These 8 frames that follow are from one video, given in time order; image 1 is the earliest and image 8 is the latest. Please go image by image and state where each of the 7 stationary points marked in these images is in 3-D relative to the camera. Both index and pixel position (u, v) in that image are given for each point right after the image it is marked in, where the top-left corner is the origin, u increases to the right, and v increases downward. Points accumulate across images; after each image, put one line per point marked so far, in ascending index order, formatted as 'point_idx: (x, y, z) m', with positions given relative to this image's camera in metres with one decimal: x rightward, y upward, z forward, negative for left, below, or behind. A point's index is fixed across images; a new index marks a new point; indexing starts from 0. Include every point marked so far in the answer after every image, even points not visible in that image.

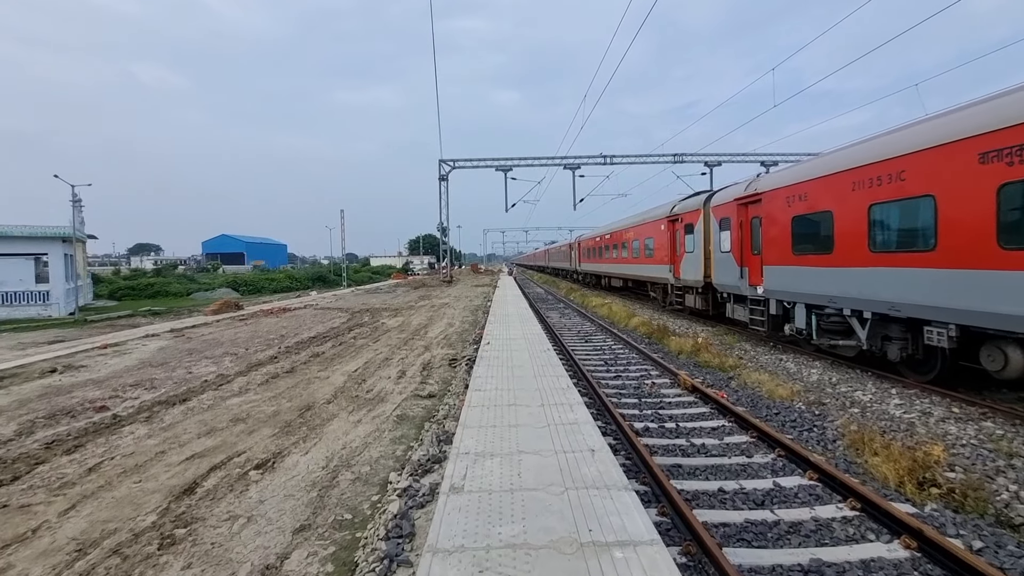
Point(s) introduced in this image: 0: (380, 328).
0: (-3.3, -1.0, +12.1) m
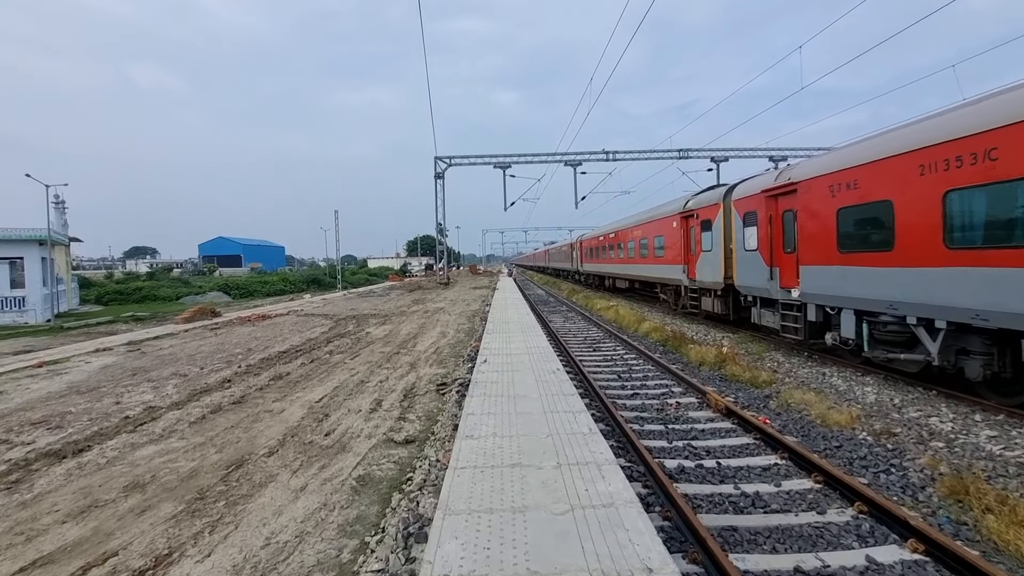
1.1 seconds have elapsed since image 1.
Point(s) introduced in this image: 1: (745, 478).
0: (-3.3, -1.1, +10.7) m
1: (+2.7, -2.2, +5.7) m
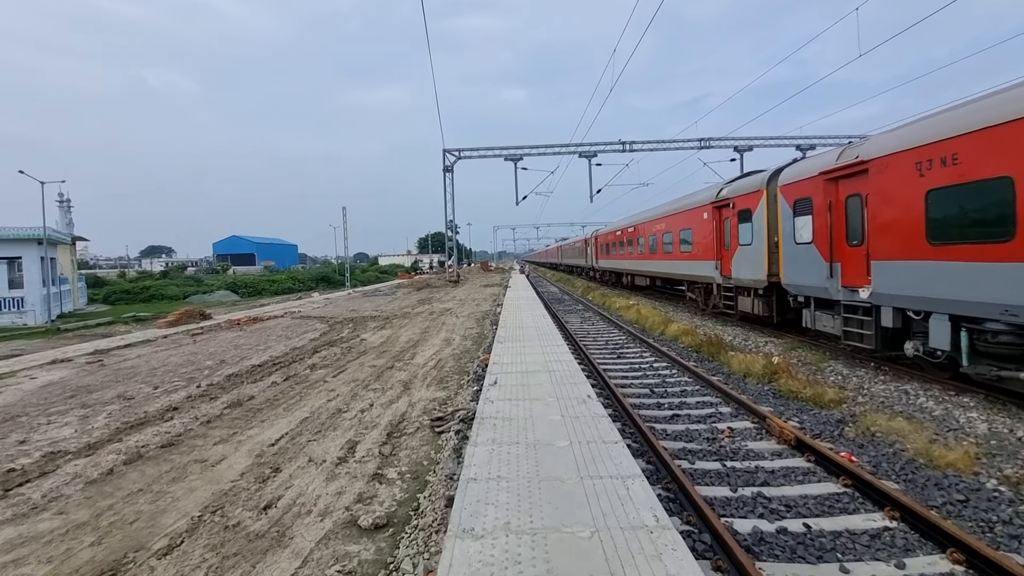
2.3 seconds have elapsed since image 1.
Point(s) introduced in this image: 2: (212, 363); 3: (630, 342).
0: (-3.0, -1.1, +9.3) m
1: (+2.9, -2.2, +4.2) m
2: (-5.2, -1.3, +8.5) m
3: (+3.5, -1.6, +14.4) m
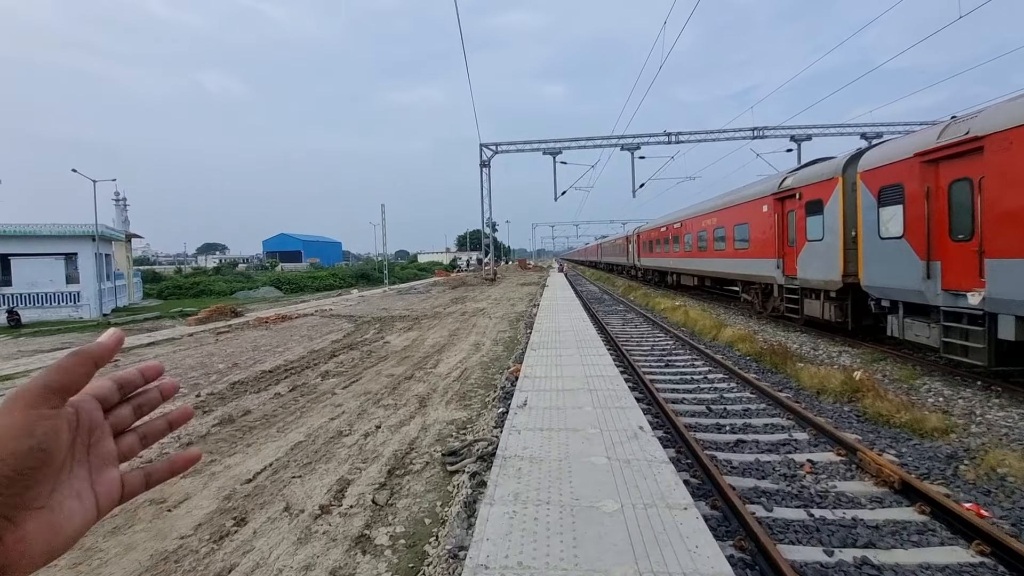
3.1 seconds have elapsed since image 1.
0: (-2.4, -1.1, +8.5) m
1: (+3.1, -2.3, +3.0) m
2: (-4.7, -1.3, +8.0) m
3: (+4.4, -1.6, +13.1) m
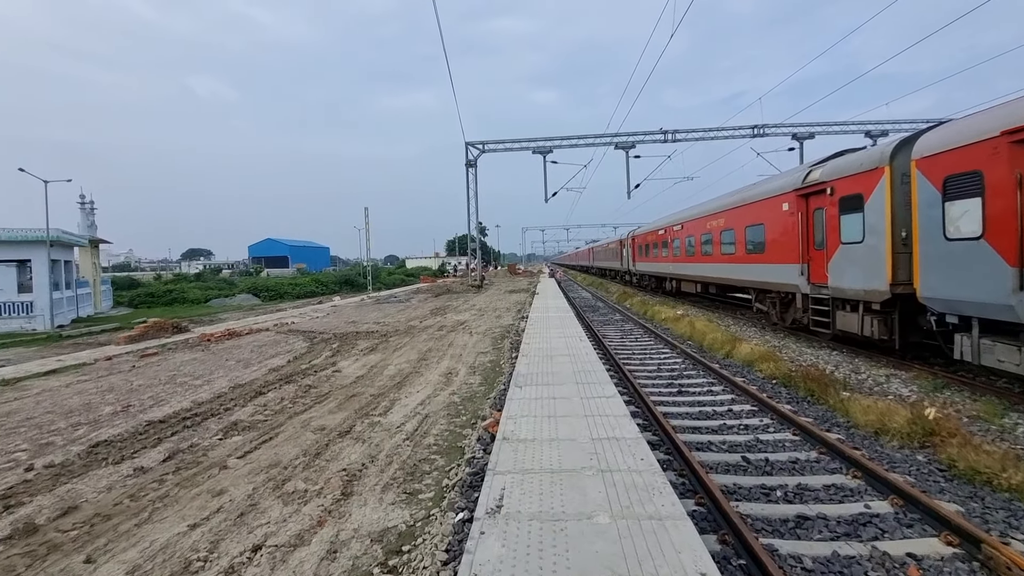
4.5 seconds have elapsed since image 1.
0: (-2.6, -1.3, +6.6) m
1: (+2.9, -2.4, +1.2) m
2: (-4.9, -1.5, +6.0) m
3: (+4.1, -1.8, +11.3) m
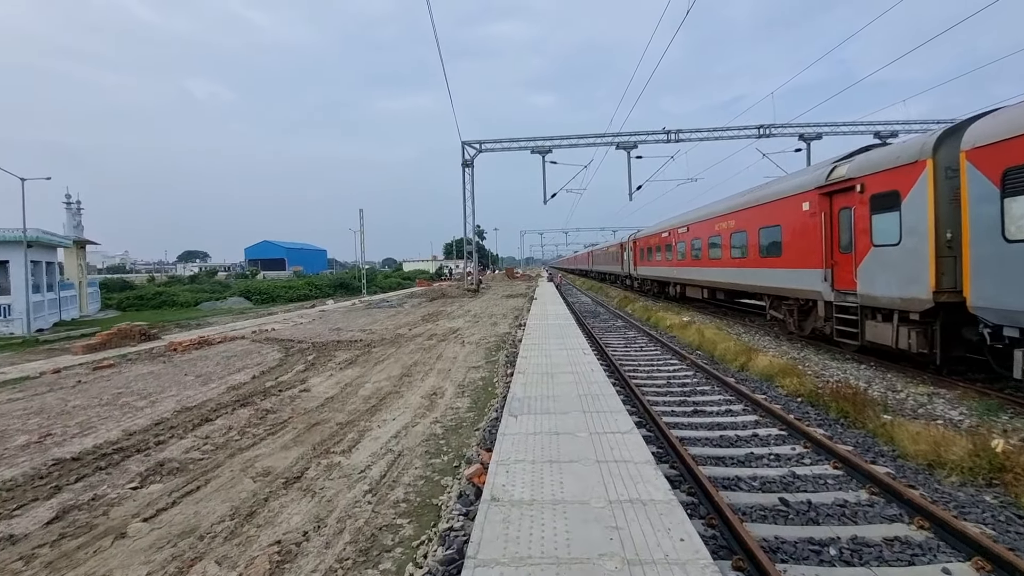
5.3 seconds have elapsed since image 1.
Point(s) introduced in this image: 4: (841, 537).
0: (-2.7, -1.4, +5.6) m
1: (+2.8, -2.5, +0.2) m
2: (-5.0, -1.6, +5.0) m
3: (+4.0, -1.9, +10.4) m
4: (+3.0, -2.3, +4.5) m
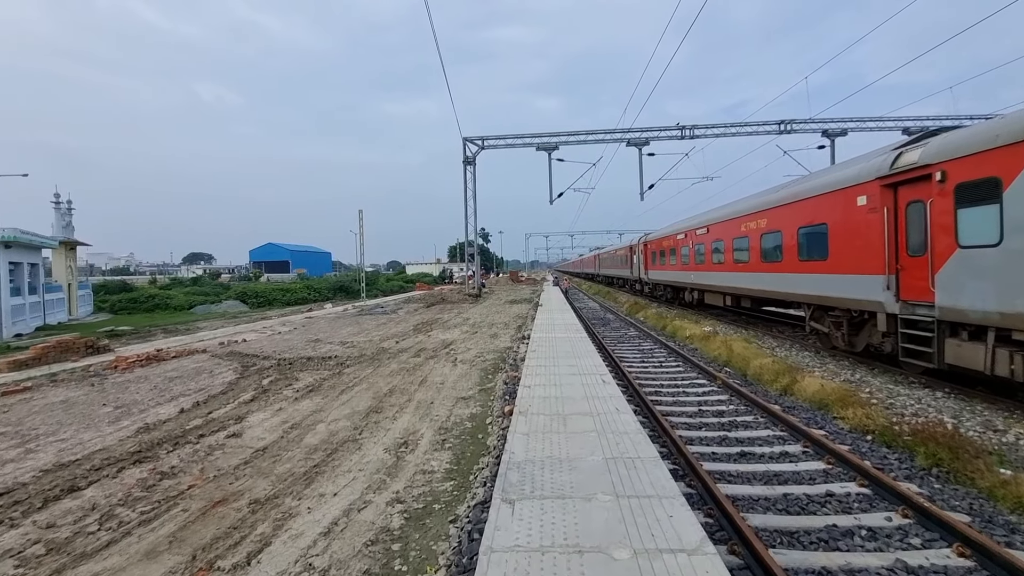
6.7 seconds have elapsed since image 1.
0: (-2.7, -1.5, +4.0) m
1: (+2.8, -2.6, -1.4) m
2: (-5.0, -1.7, +3.5) m
3: (+4.0, -2.1, +8.7) m
4: (+3.0, -2.4, +2.8) m
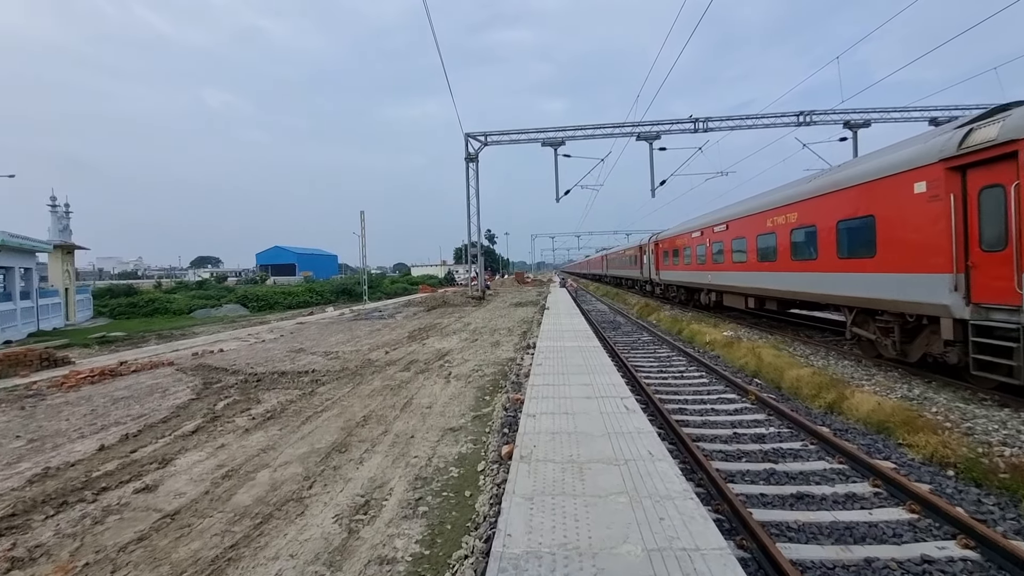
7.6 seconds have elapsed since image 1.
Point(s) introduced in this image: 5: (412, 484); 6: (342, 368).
0: (-2.8, -1.6, +2.9) m
1: (+2.7, -2.6, -2.7) m
2: (-5.0, -1.7, +2.4) m
3: (+4.1, -2.1, +7.5) m
4: (+2.9, -2.4, +1.6) m
5: (-0.8, -1.5, +3.9) m
6: (-2.9, -1.4, +8.6) m
